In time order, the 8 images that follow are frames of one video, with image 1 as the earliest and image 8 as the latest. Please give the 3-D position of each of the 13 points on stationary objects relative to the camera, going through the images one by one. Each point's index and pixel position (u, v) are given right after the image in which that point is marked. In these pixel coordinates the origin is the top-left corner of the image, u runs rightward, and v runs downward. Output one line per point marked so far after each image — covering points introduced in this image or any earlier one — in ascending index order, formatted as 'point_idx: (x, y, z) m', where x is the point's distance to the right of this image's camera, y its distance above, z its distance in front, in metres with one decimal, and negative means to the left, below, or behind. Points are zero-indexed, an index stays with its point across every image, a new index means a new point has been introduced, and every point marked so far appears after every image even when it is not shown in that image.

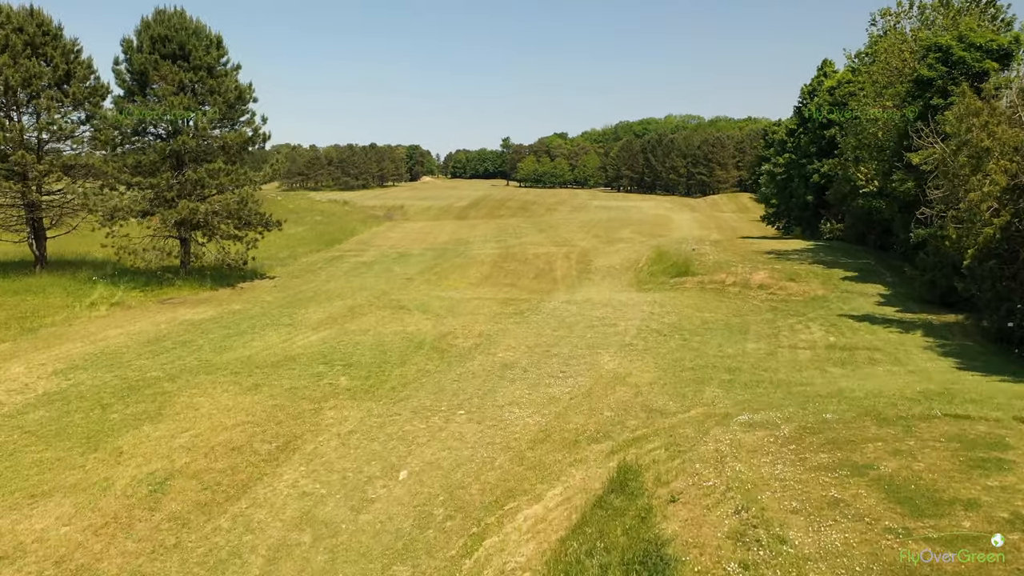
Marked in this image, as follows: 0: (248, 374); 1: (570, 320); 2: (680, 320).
0: (-4.5, -1.5, +13.9) m
1: (+1.3, -0.7, +19.2) m
2: (+3.9, -0.7, +18.9) m
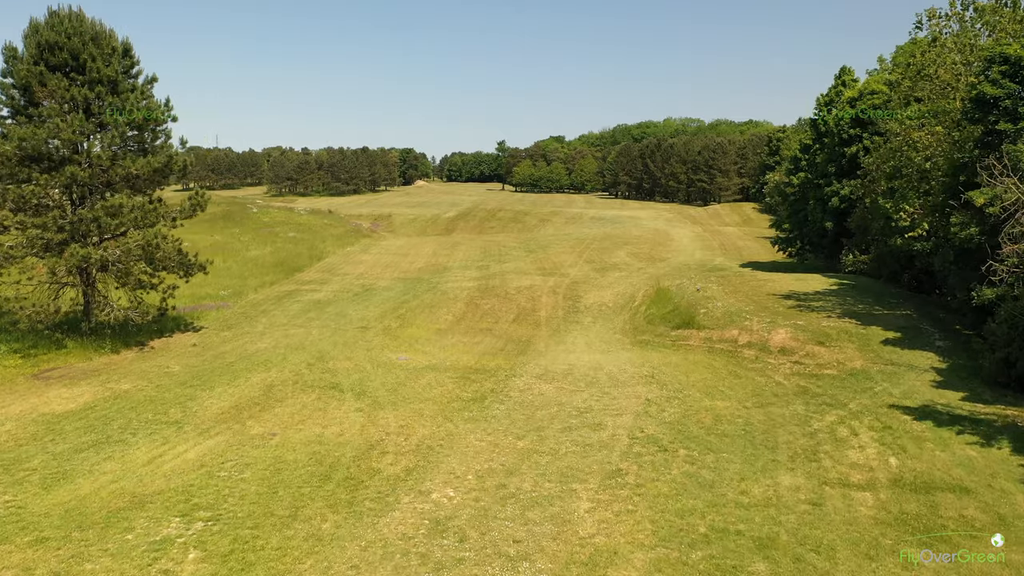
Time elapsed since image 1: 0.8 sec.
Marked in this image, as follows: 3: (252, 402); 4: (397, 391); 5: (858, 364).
0: (-5.3, -3.0, +9.5) m
1: (+0.5, -2.3, +14.8) m
2: (+3.1, -2.3, +14.6) m
3: (-5.0, -2.2, +15.8) m
4: (-2.3, -2.1, +16.6) m
5: (+7.5, -1.7, +17.8) m
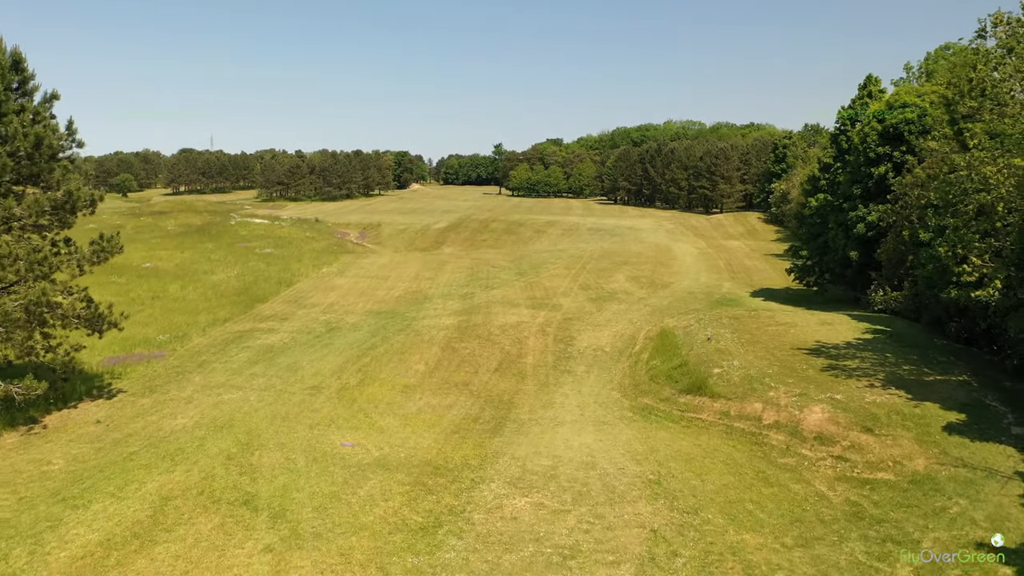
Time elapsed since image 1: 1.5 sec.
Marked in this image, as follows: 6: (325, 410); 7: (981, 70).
0: (-5.8, -4.4, +5.7) m
1: (0.0, -3.6, +11.0) m
2: (+2.5, -3.6, +10.7) m
3: (-5.6, -3.6, +12.0) m
4: (-2.9, -3.5, +12.7) m
5: (+7.0, -3.0, +14.0) m
6: (-4.4, -2.9, +19.2) m
7: (+10.9, +5.1, +19.2) m
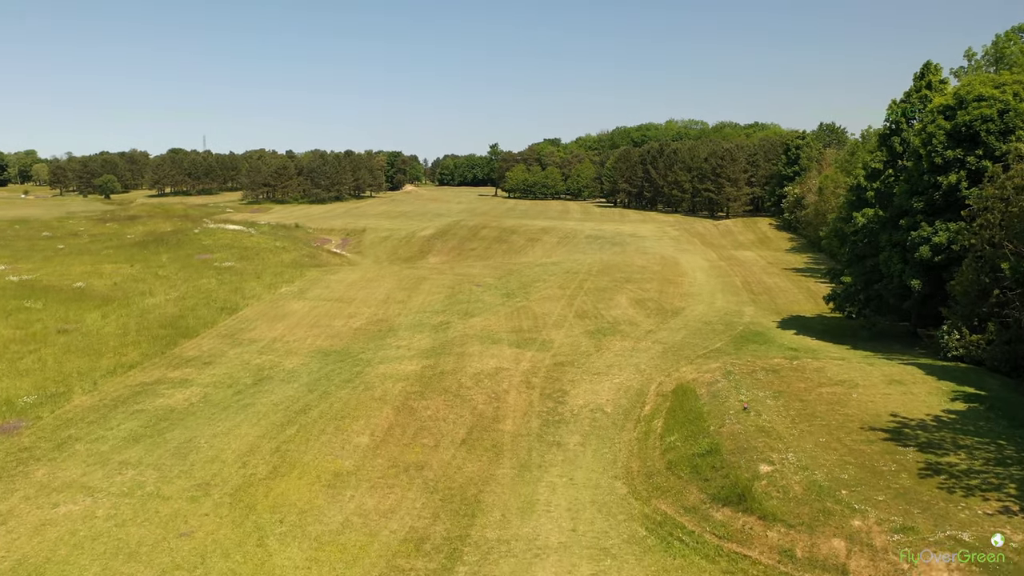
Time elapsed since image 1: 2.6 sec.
0: (-6.5, -5.5, -0.2) m
1: (-0.7, -4.7, +5.1) m
2: (+1.9, -4.8, +4.8) m
3: (-6.2, -4.7, +6.1) m
4: (-3.5, -4.6, +6.8) m
5: (+6.3, -4.1, +8.1) m
6: (-5.1, -4.0, +13.3) m
7: (+10.3, +4.0, +13.2) m
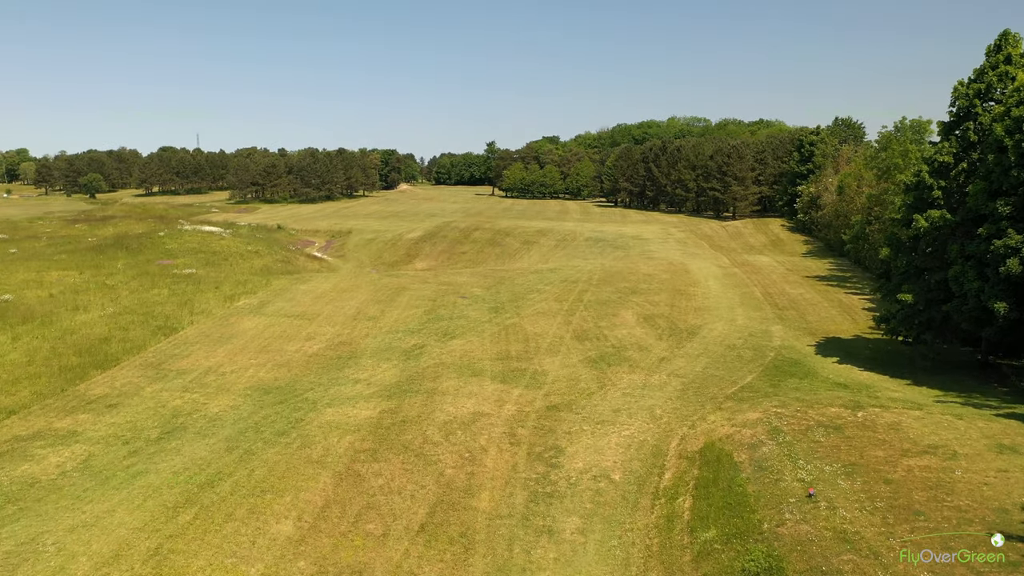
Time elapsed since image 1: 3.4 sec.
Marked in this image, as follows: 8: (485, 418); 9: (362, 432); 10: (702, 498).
0: (-6.9, -6.1, -5.2) m
1: (-1.1, -5.3, +0.1) m
2: (+1.5, -5.3, -0.2) m
3: (-6.6, -5.3, +1.1) m
4: (-3.9, -5.1, +1.8) m
5: (+5.9, -4.7, +3.1) m
6: (-5.5, -4.5, +8.3) m
7: (+9.9, +3.4, +8.2) m
8: (-0.6, -3.0, +19.0) m
9: (-3.3, -3.2, +18.1) m
10: (+3.2, -3.6, +14.1) m
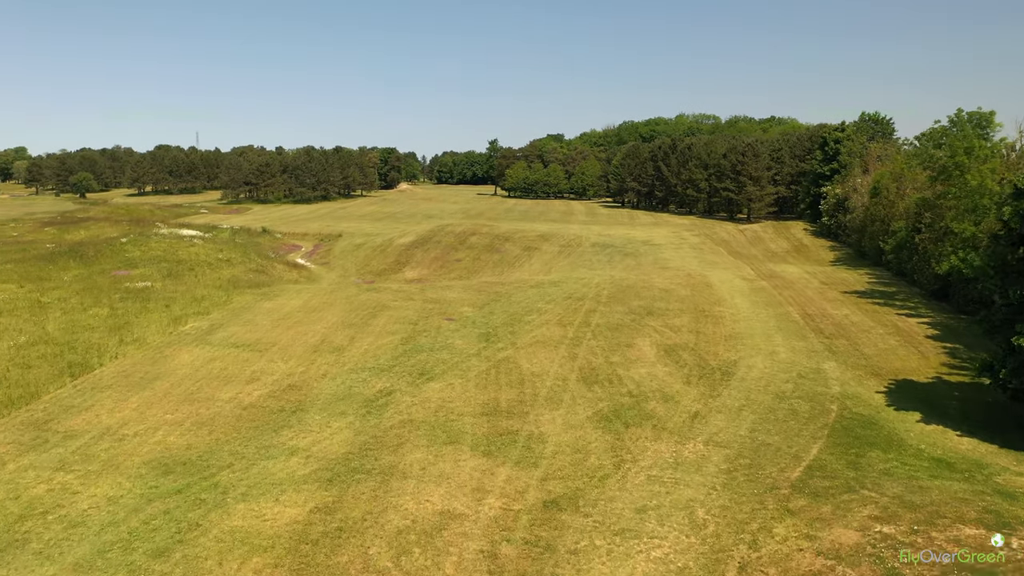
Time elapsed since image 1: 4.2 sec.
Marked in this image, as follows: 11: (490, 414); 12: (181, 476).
0: (-7.3, -6.9, -10.6) m
1: (-1.5, -6.2, -5.4) m
2: (+1.1, -6.2, -5.7) m
3: (-7.0, -6.1, -4.3) m
4: (-4.3, -6.0, -3.6) m
5: (+5.5, -5.6, -2.4) m
6: (-5.8, -5.4, +2.9) m
7: (+9.5, +2.6, +2.7) m
8: (-0.9, -3.8, +13.5) m
9: (-3.6, -4.0, +12.6) m
10: (+2.9, -4.4, +8.7) m
11: (-0.5, -2.9, +19.4) m
12: (-6.3, -3.5, +15.7) m
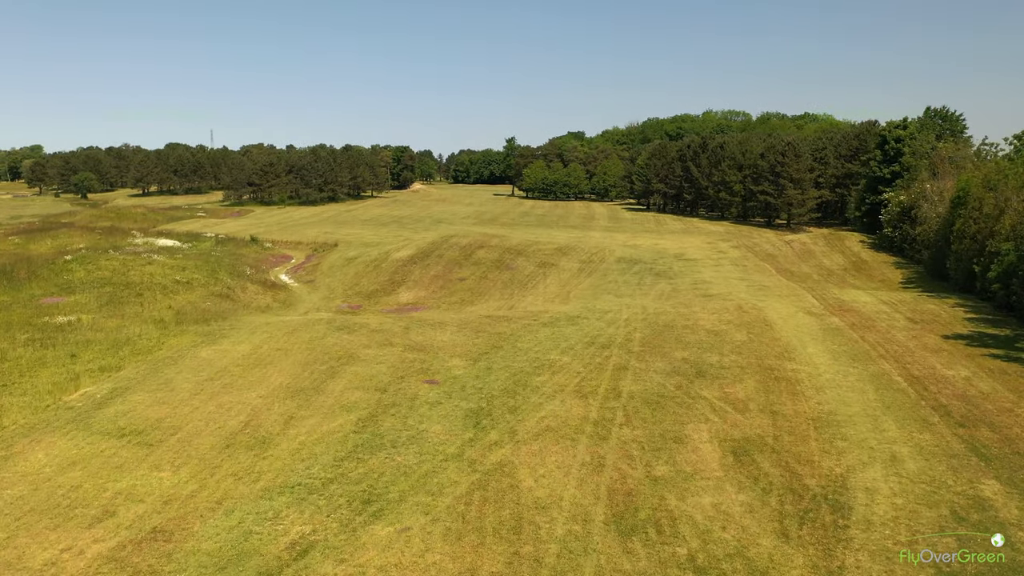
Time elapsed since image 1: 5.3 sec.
0: (-8.3, -8.6, -18.5) m
1: (-2.3, -7.8, -13.4) m
2: (+0.2, -7.9, -13.8) m
3: (-7.9, -7.7, -12.3) m
4: (-5.1, -7.6, -11.6) m
5: (+4.8, -7.2, -10.6) m
6: (-6.5, -7.0, -5.1) m
7: (+8.9, +0.9, -5.6) m
8: (-1.3, -5.4, +5.4) m
9: (-4.0, -5.6, +4.6) m
10: (+2.4, -6.0, +0.5) m
11: (-0.8, -4.5, +11.3) m
12: (-6.6, -5.1, +7.8) m
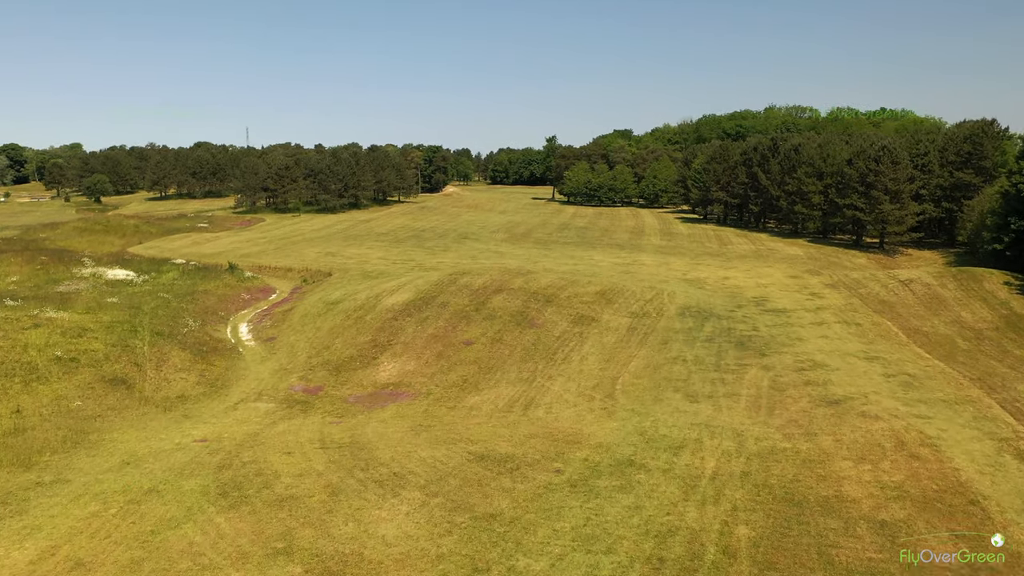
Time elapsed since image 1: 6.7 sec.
0: (-11.0, -12.0, -31.6) m
1: (-4.7, -11.2, -26.8) m
2: (-2.2, -11.3, -27.3) m
3: (-10.2, -11.1, -25.3) m
4: (-7.4, -11.0, -24.8) m
5: (+2.5, -10.7, -24.4) m
6: (-8.4, -10.3, -18.2) m
7: (+6.9, -2.5, -19.7) m
8: (-2.6, -8.7, -8.0) m
9: (-5.4, -8.9, -8.7) m
10: (+0.8, -9.4, -13.2) m
11: (-1.8, -7.7, -2.2) m
12: (-7.8, -8.3, -5.4) m
